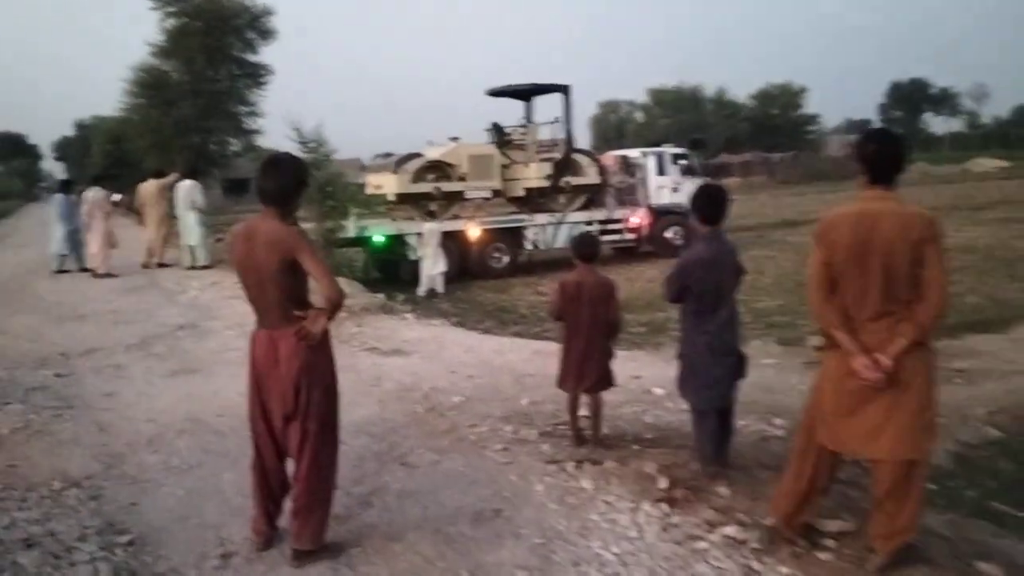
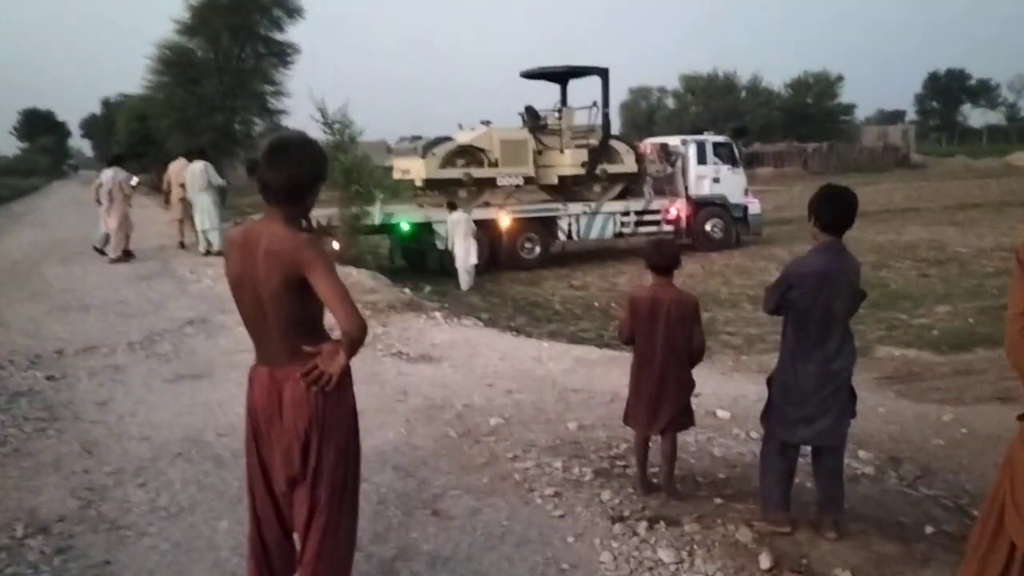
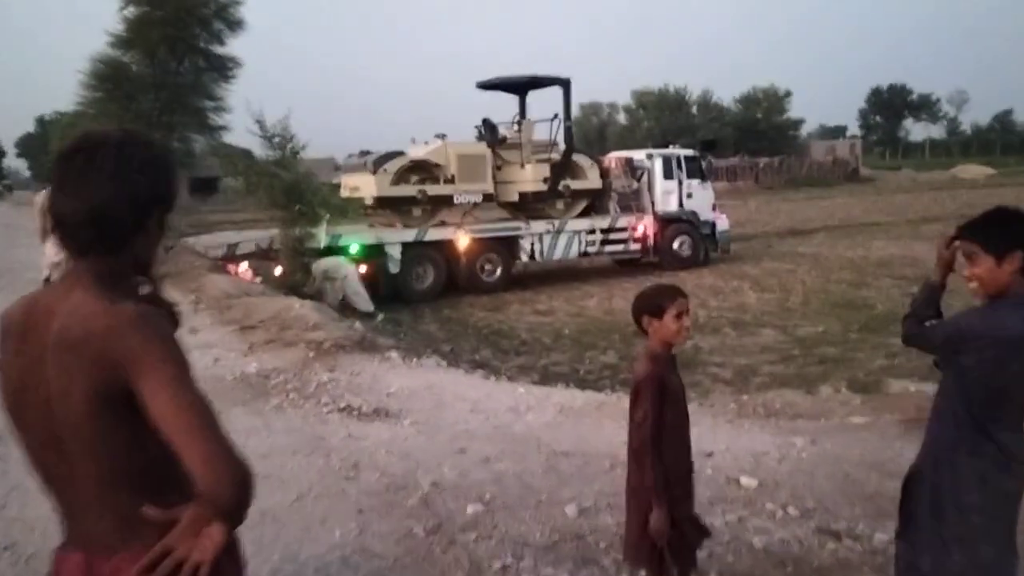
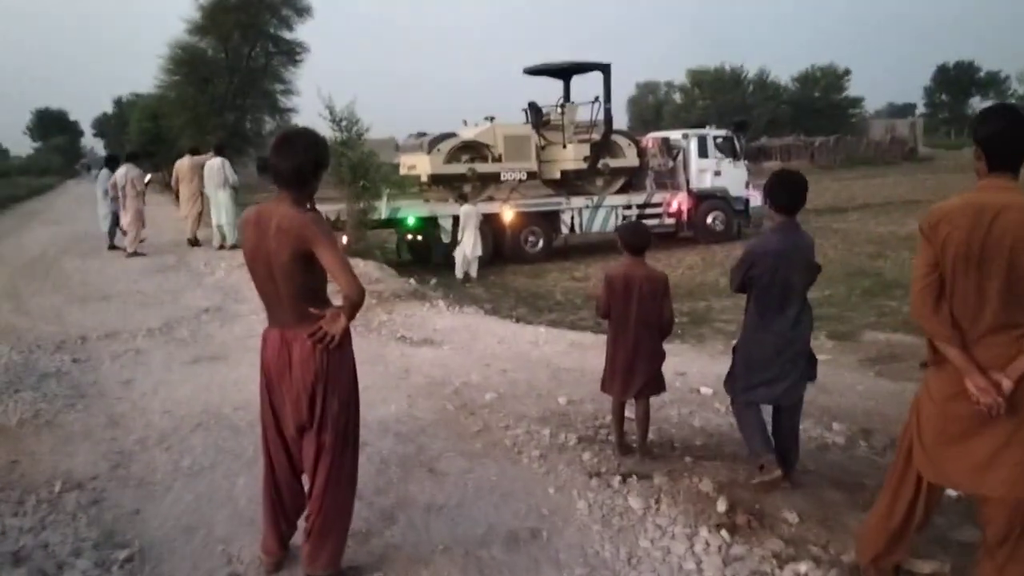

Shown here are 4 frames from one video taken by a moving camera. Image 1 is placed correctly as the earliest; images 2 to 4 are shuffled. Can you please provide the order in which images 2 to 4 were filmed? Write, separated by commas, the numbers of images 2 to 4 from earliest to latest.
4, 2, 3
